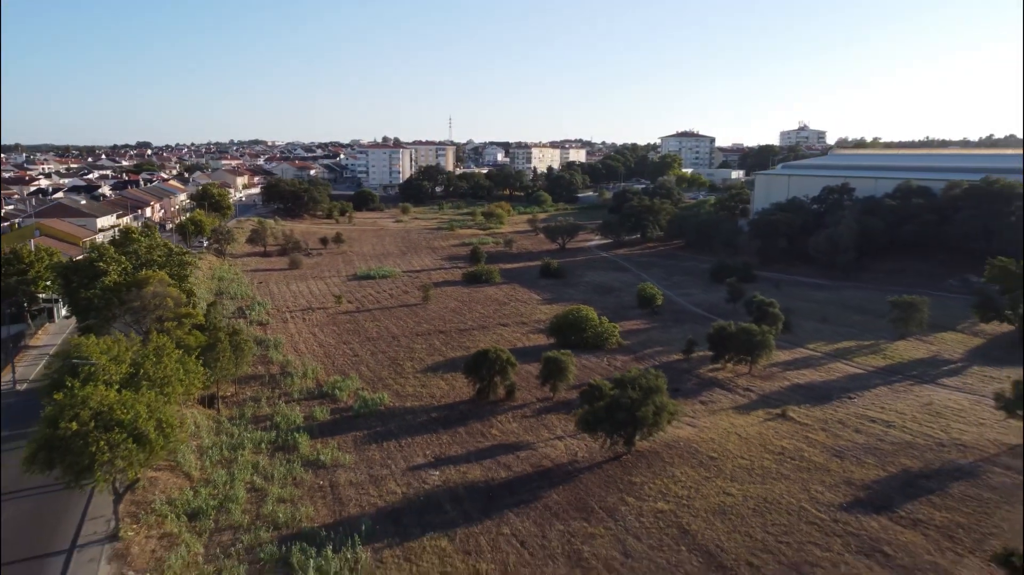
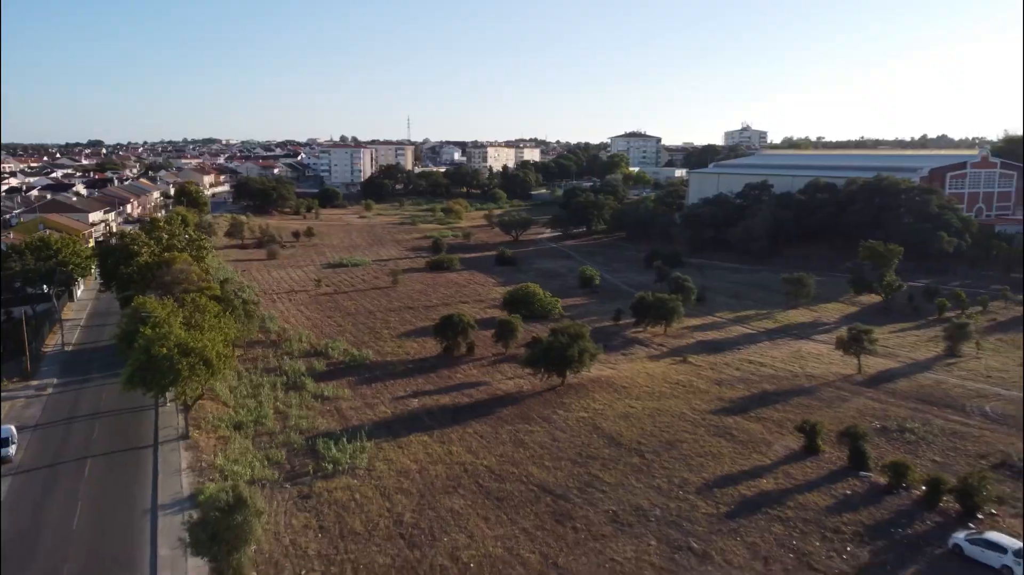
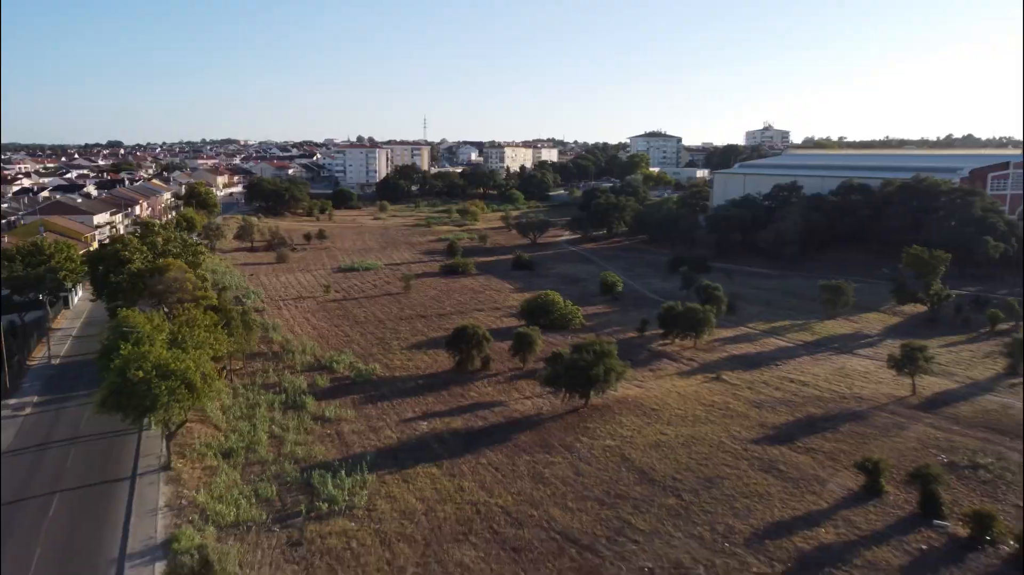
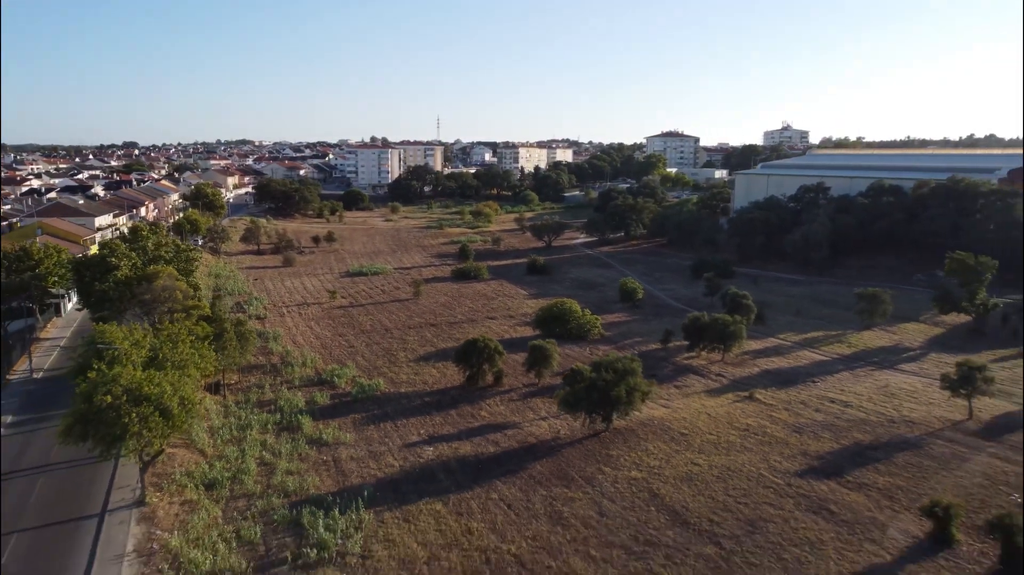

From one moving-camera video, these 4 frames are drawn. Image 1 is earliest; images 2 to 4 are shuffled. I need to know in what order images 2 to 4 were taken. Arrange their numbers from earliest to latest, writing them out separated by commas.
4, 3, 2
